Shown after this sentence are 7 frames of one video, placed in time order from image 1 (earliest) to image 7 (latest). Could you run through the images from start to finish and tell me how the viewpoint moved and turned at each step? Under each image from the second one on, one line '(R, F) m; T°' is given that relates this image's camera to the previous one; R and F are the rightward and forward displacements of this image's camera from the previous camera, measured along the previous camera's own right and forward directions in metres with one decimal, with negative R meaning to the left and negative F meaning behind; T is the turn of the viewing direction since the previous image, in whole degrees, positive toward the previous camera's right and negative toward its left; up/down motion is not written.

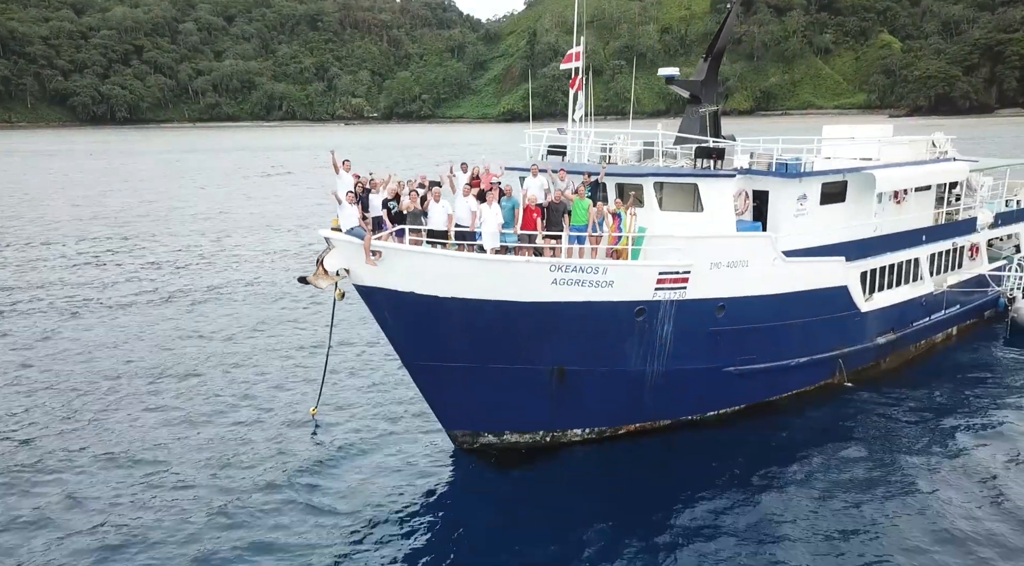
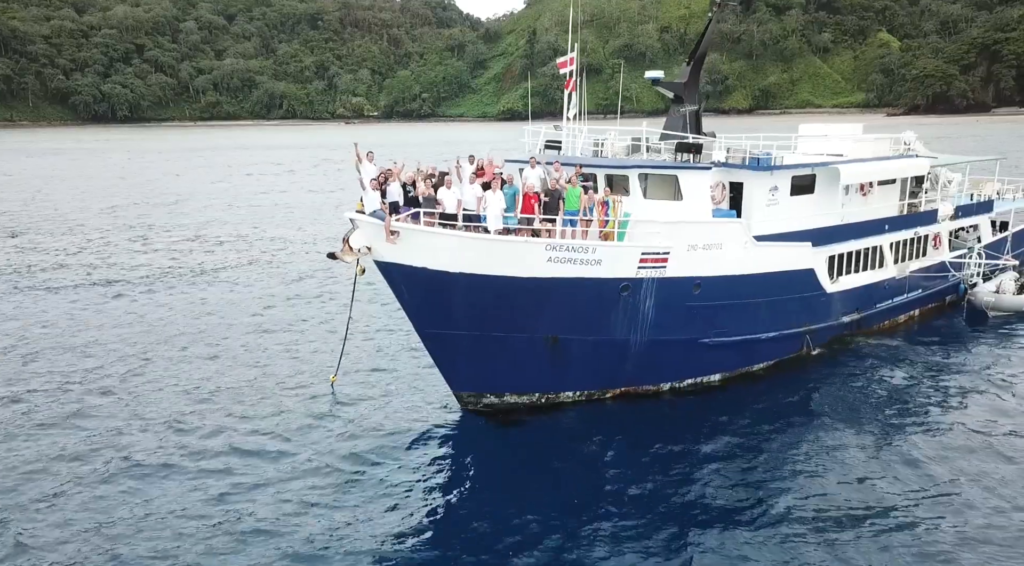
(0.0, -2.4) m; 0°
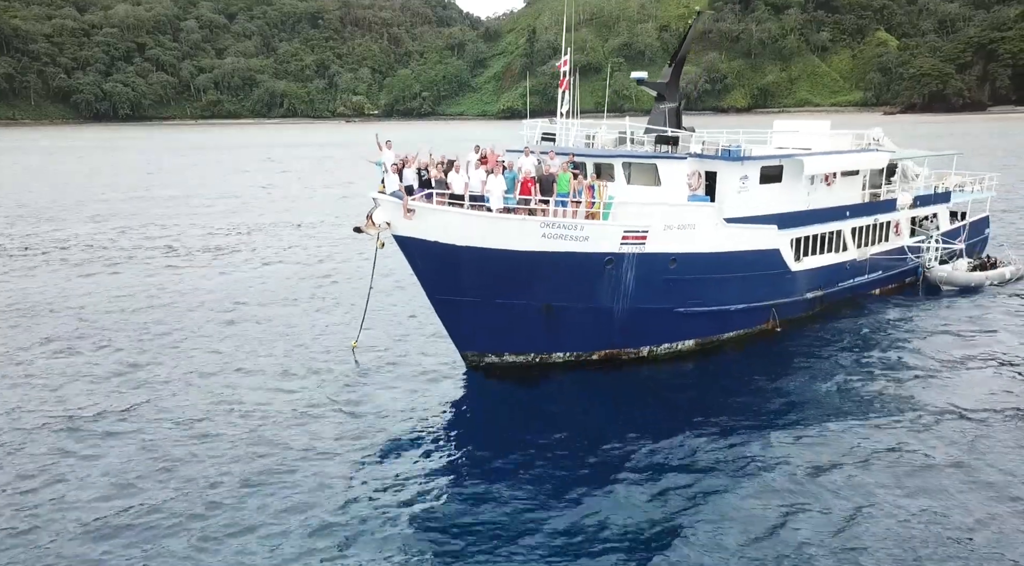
(0.0, -3.0) m; 0°
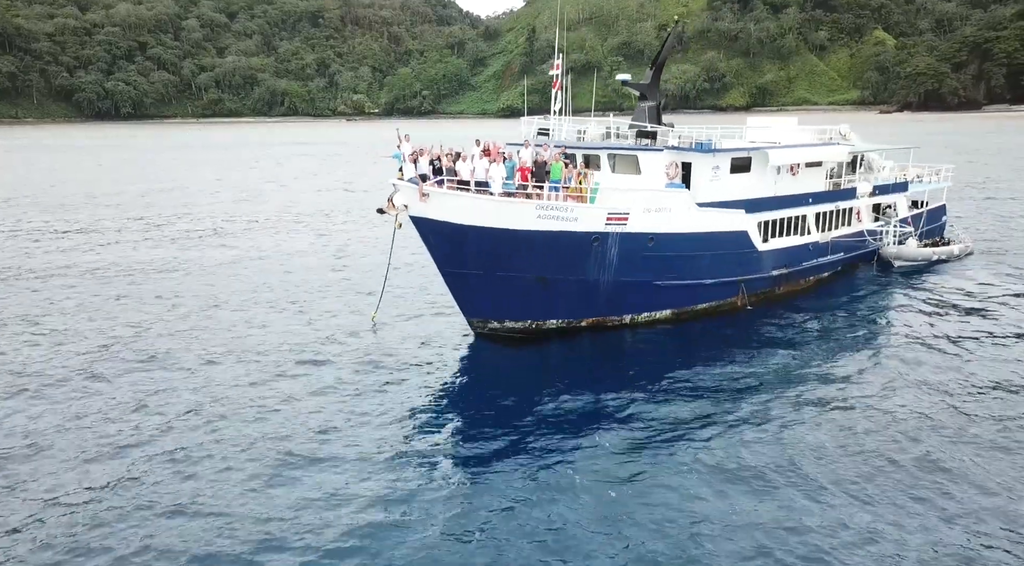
(0.0, -3.6) m; 0°
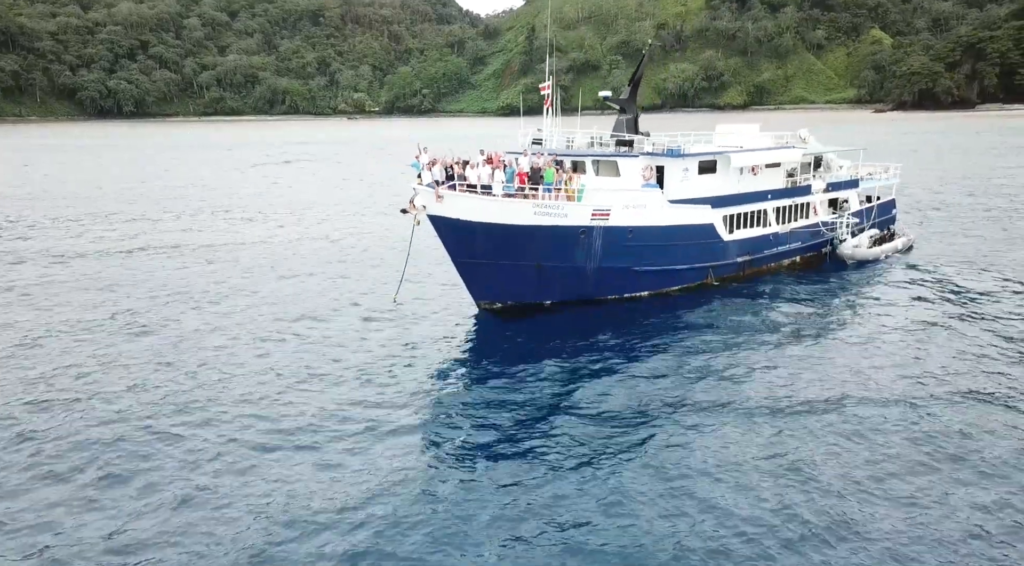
(0.0, -5.1) m; 0°
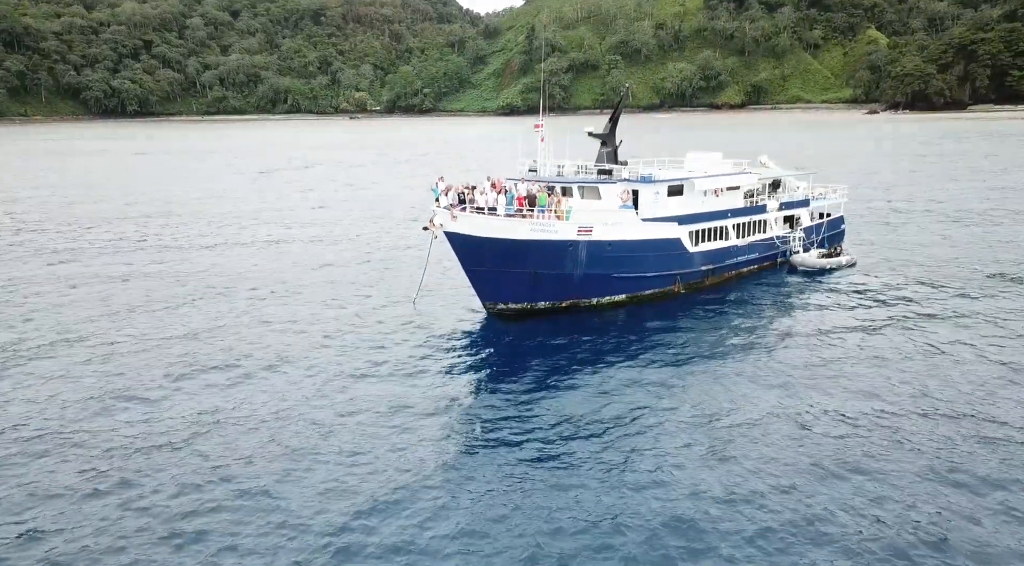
(0.0, -7.1) m; 0°
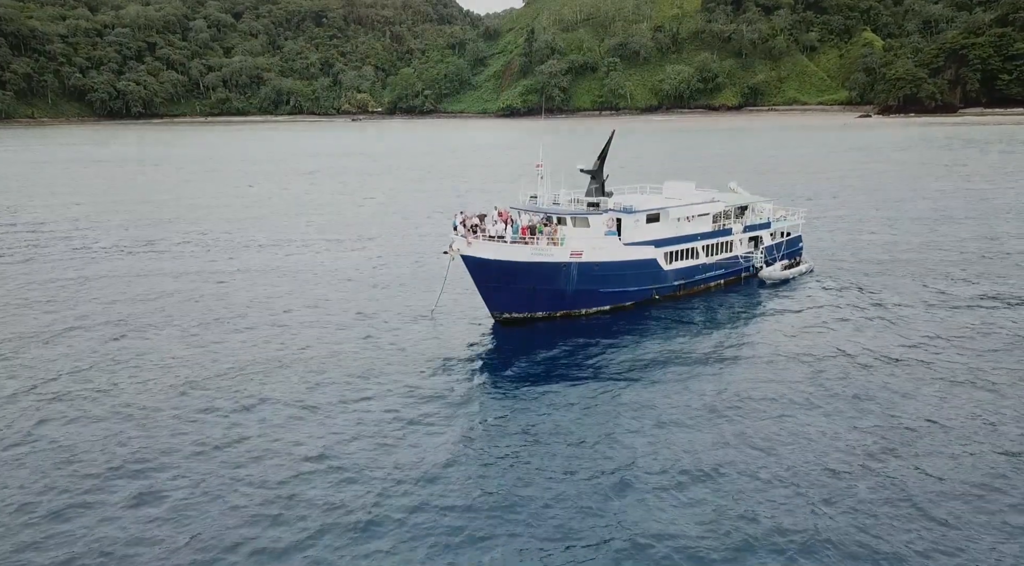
(-0.2, -8.1) m; 0°
